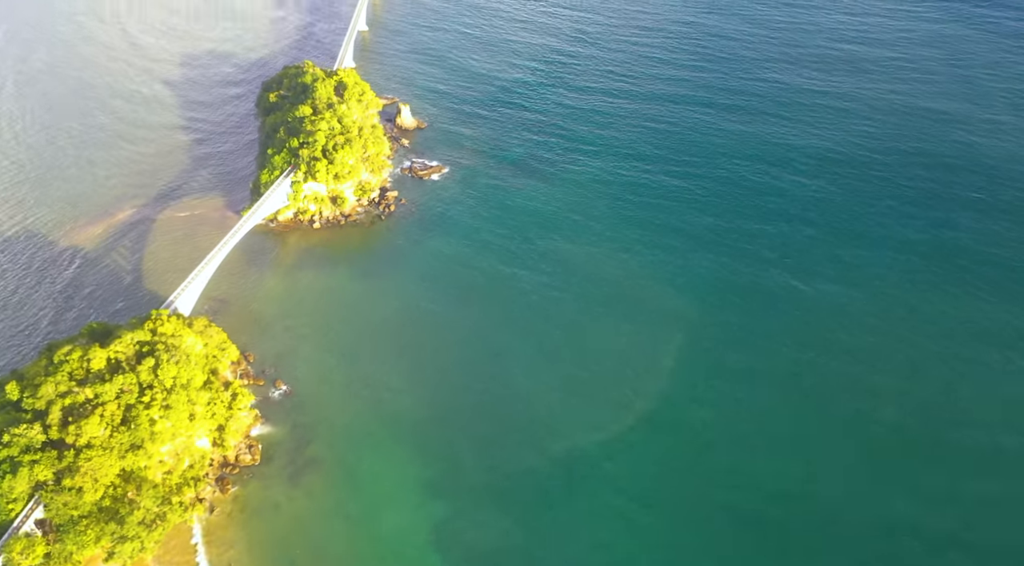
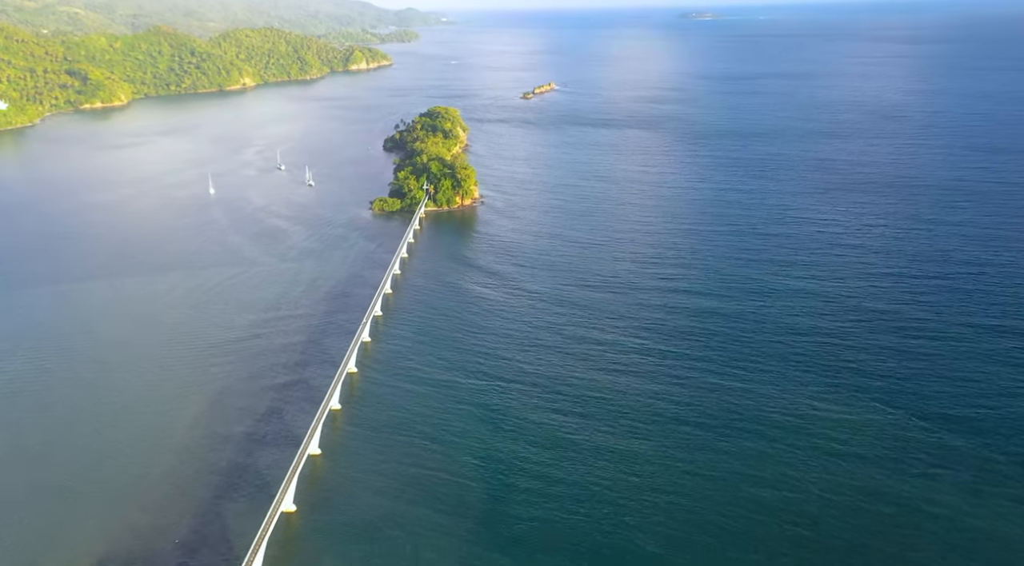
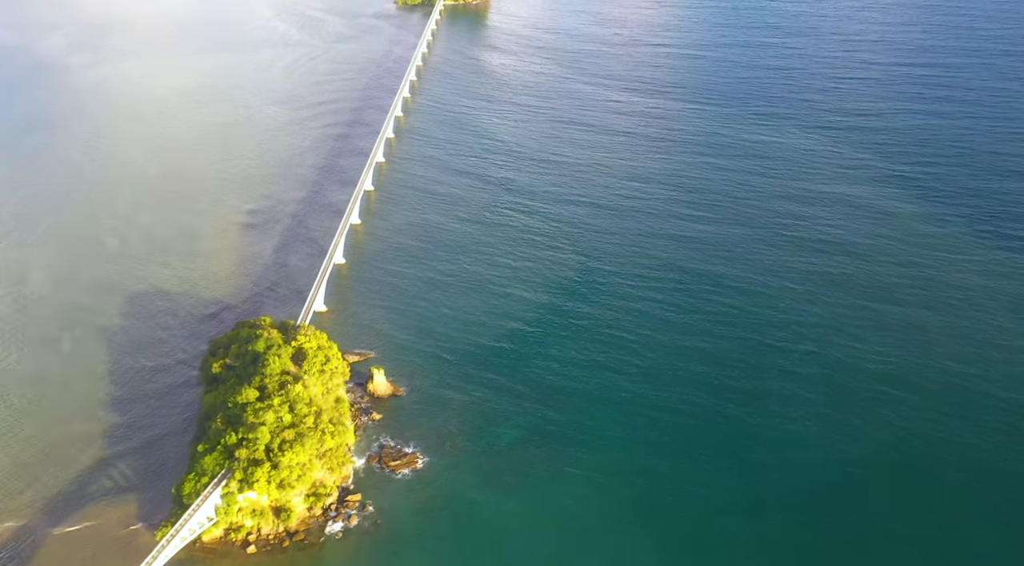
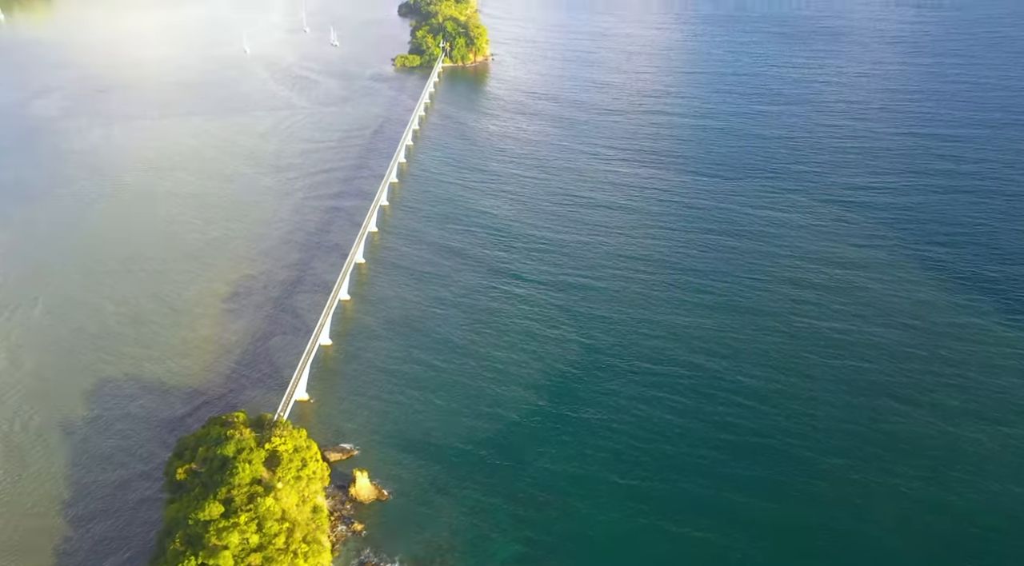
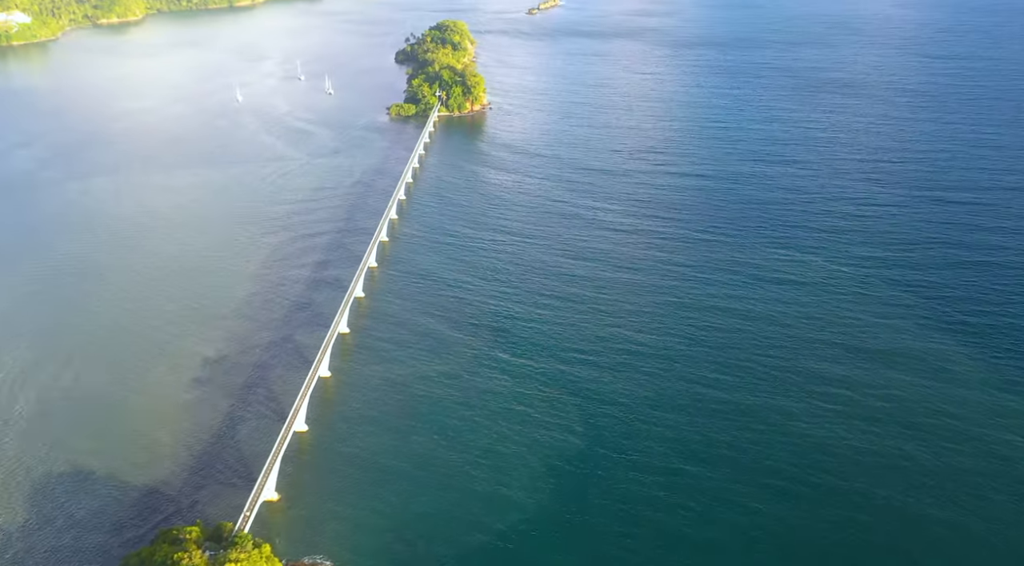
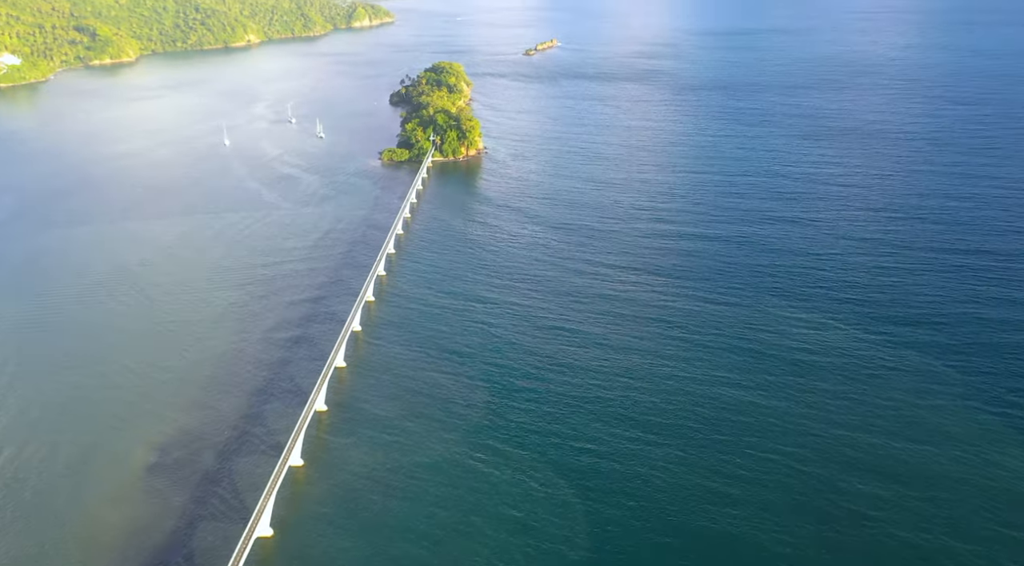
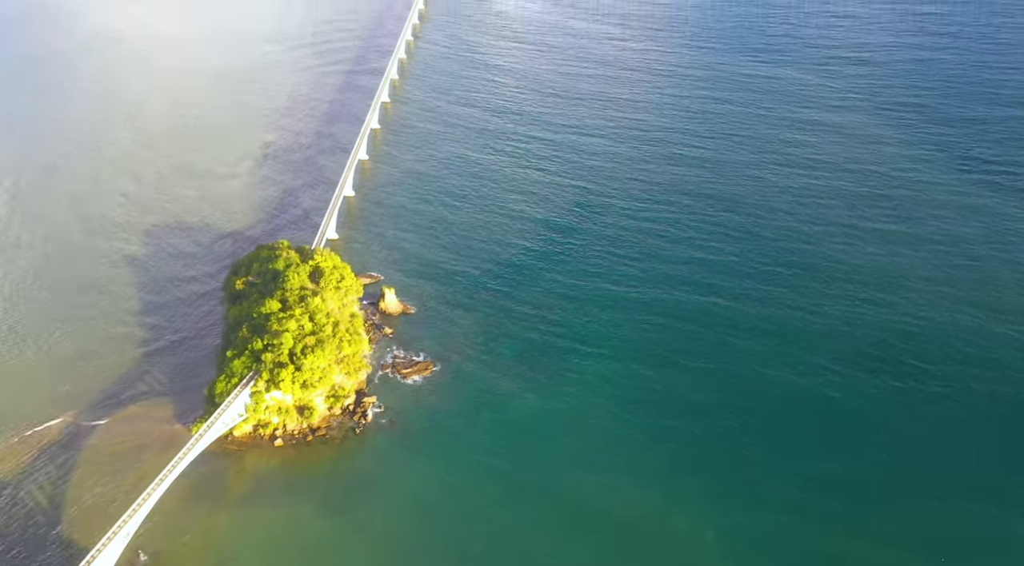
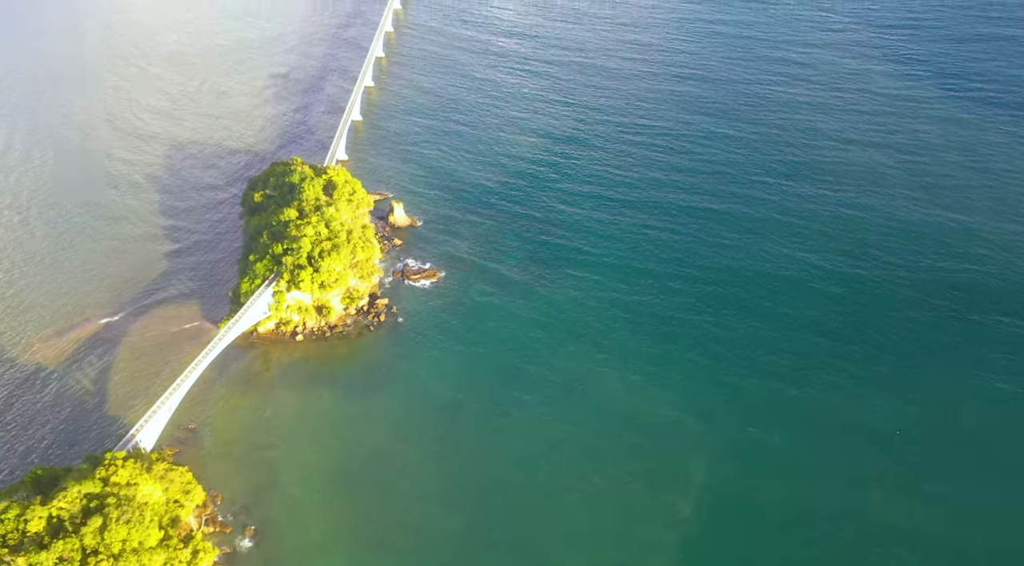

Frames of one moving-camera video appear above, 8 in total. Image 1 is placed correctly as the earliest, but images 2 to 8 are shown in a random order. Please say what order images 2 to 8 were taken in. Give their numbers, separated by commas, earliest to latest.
8, 7, 3, 4, 5, 6, 2
